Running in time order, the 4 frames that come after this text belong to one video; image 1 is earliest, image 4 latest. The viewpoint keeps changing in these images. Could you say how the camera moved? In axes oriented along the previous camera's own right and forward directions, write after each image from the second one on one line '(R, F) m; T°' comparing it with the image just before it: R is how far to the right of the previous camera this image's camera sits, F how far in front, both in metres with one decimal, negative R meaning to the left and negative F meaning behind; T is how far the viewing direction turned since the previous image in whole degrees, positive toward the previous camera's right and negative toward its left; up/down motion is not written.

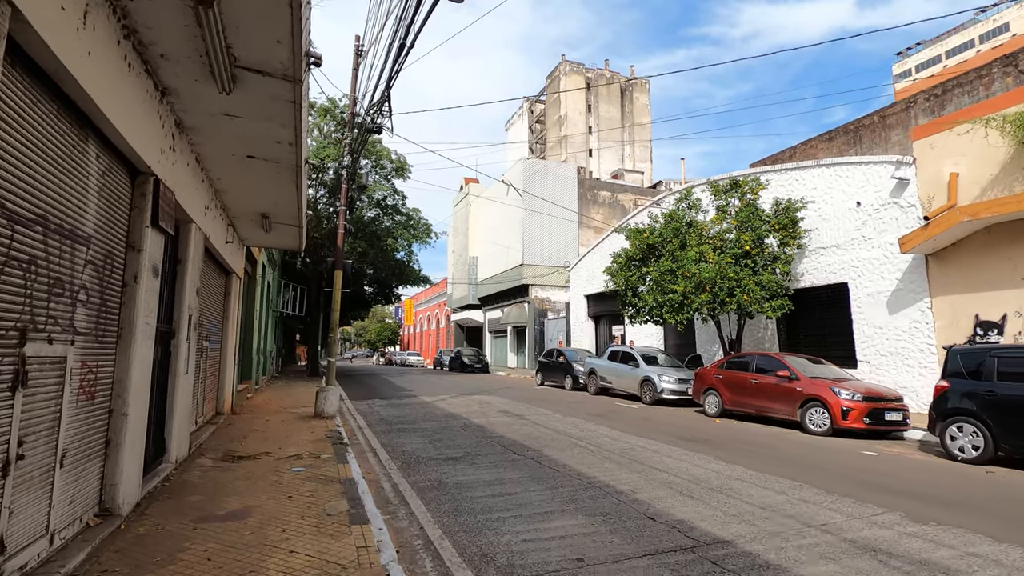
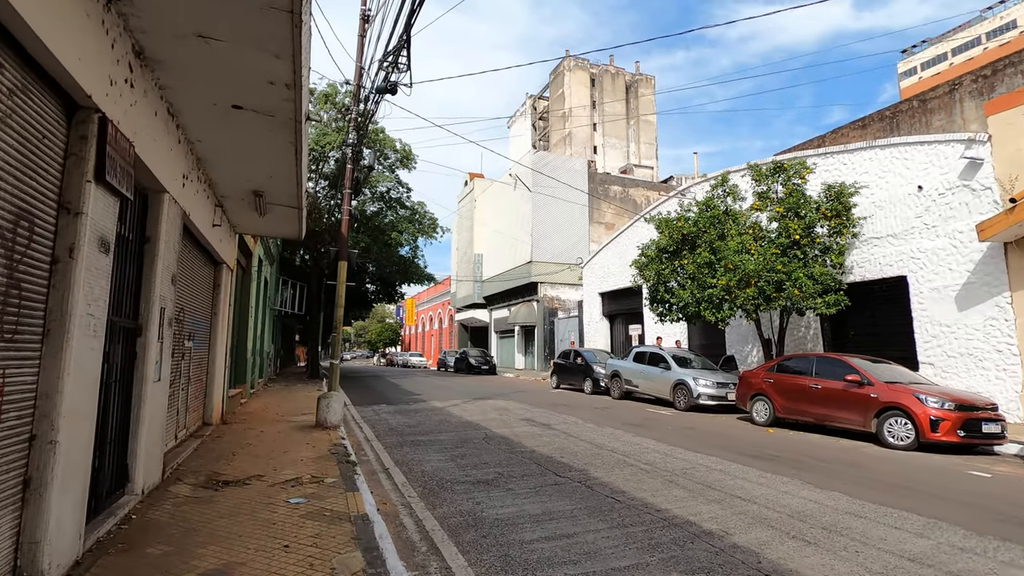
(-0.6, +1.4) m; 0°
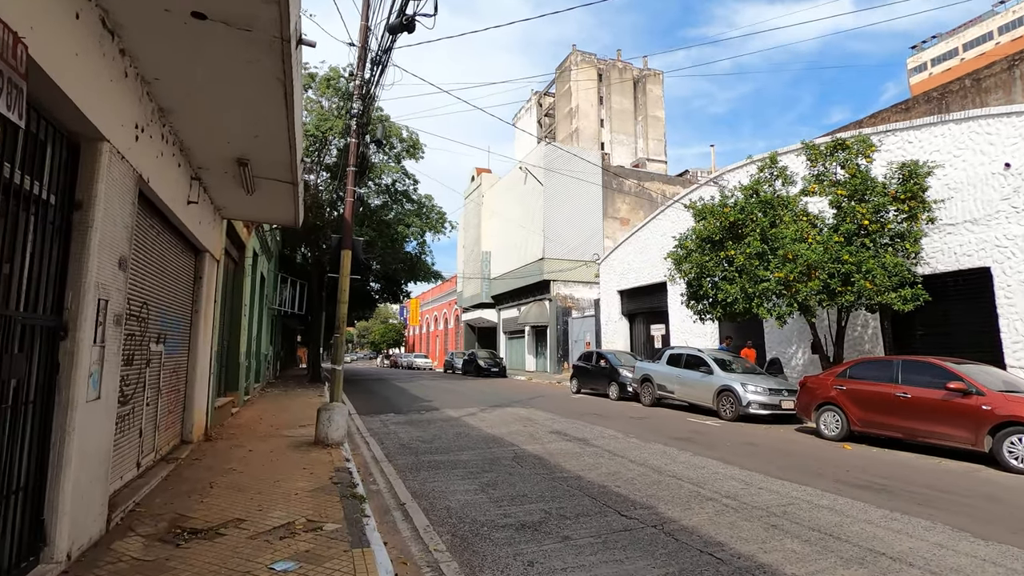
(-0.5, +1.6) m; 0°
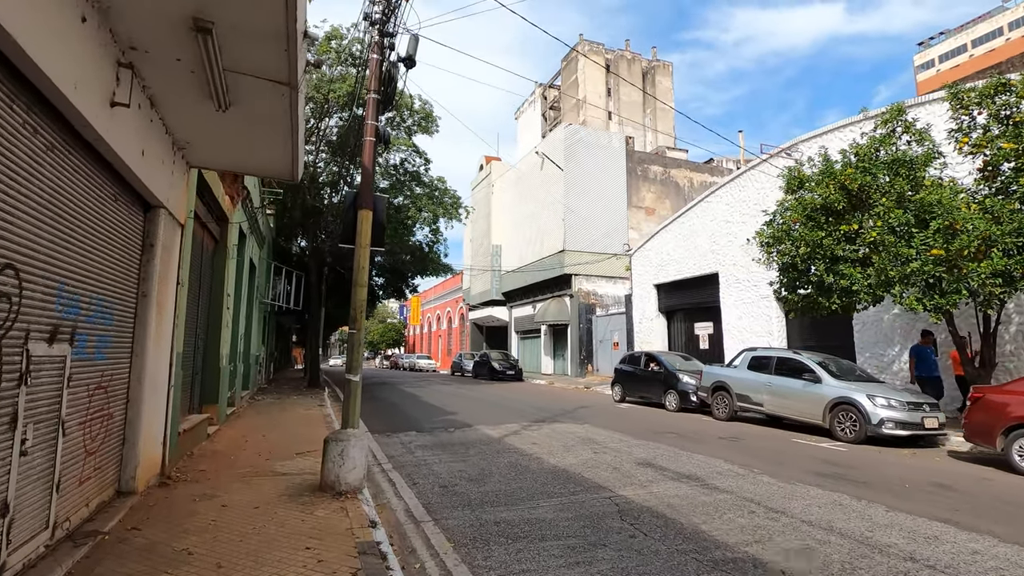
(-1.2, +2.8) m; 0°
